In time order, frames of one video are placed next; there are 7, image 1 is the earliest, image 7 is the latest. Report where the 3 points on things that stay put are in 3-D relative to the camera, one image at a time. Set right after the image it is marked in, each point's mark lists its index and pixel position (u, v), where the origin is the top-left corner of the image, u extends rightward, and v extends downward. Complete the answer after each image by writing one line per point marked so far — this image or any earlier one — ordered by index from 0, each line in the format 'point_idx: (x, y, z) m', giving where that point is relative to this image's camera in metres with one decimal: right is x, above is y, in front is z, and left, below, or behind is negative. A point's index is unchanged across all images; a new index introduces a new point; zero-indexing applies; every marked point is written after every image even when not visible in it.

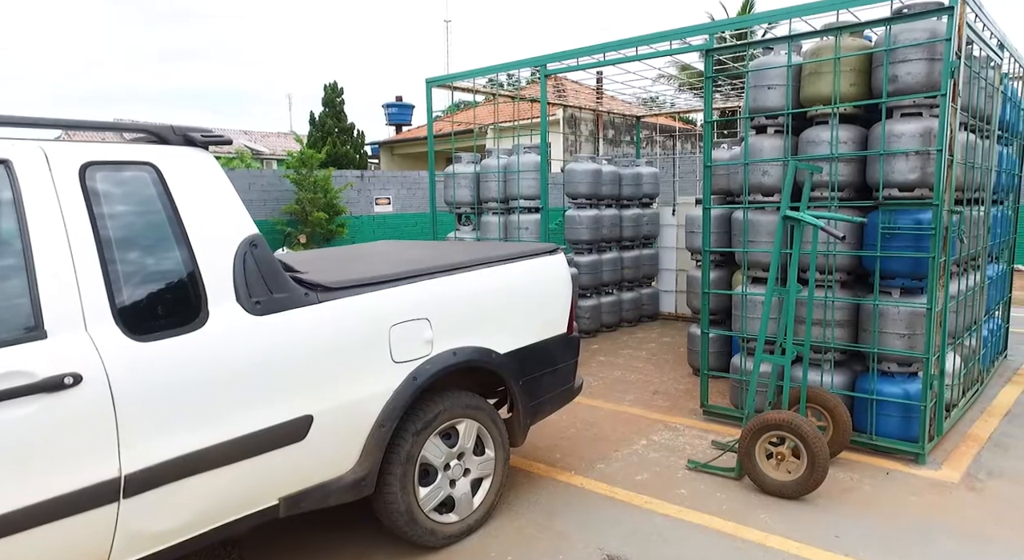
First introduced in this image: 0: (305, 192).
0: (-3.5, +1.5, +12.5) m
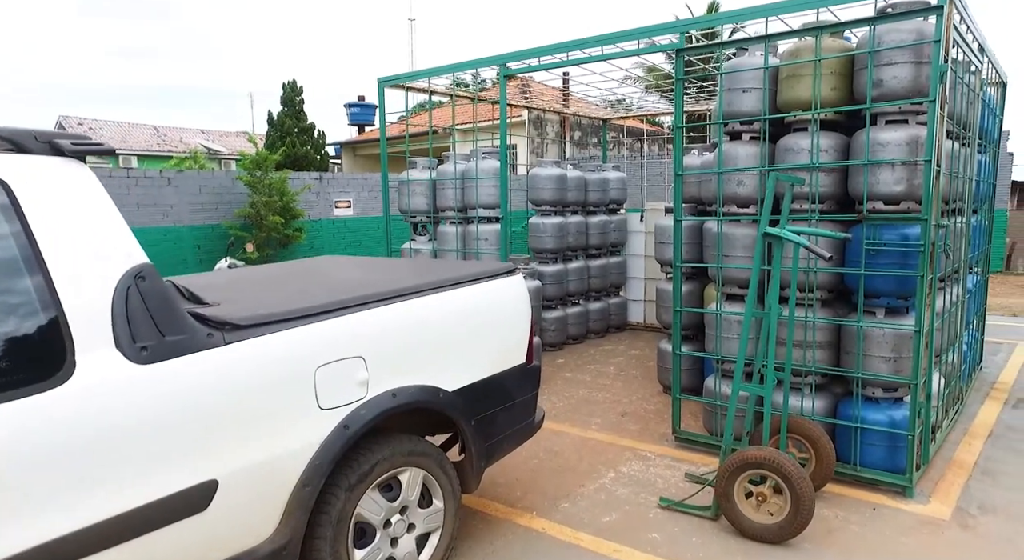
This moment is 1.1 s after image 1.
0: (-4.1, +1.4, +11.9) m
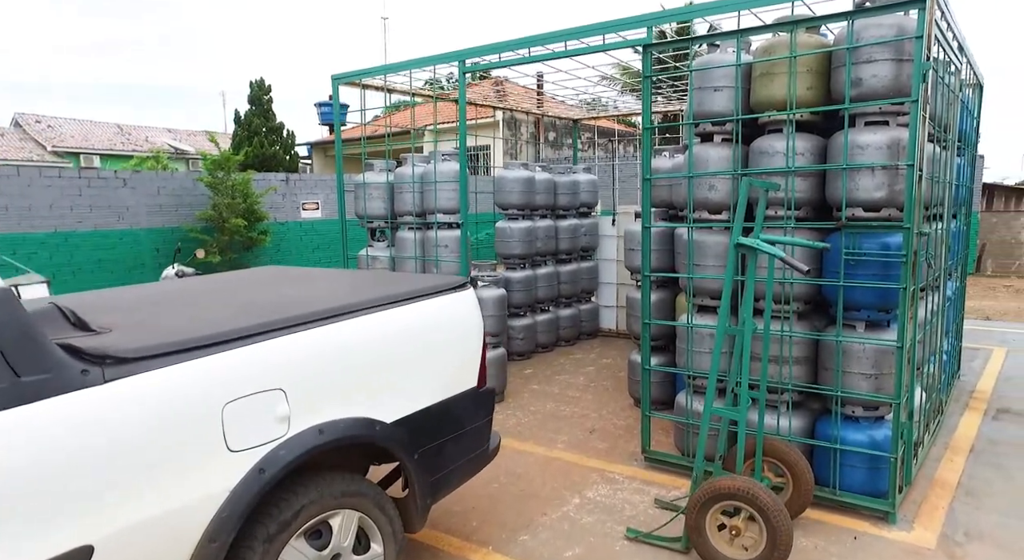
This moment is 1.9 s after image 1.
0: (-4.6, +1.3, +11.5) m
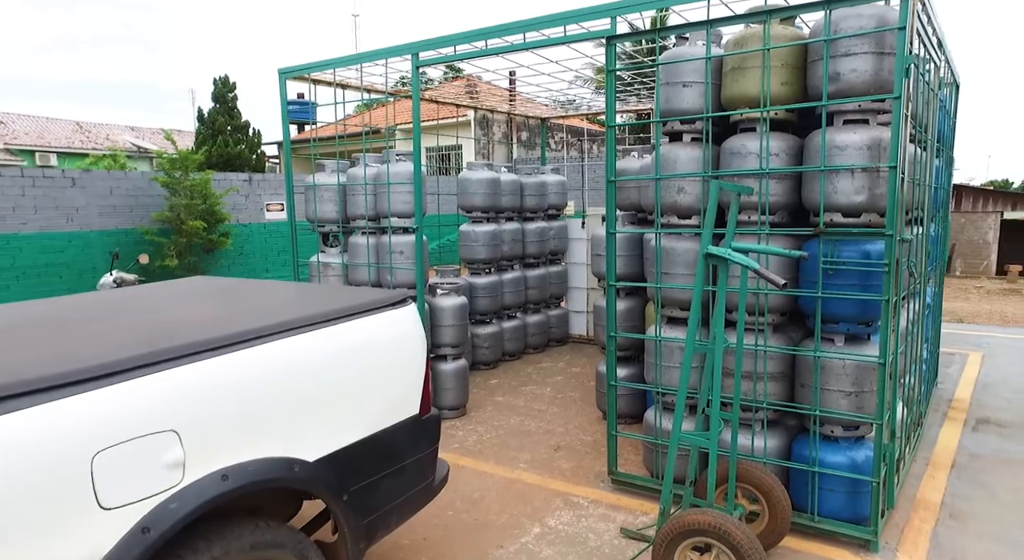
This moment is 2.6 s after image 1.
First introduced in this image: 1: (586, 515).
0: (-5.1, +1.3, +11.0) m
1: (+0.4, -1.3, +3.8) m
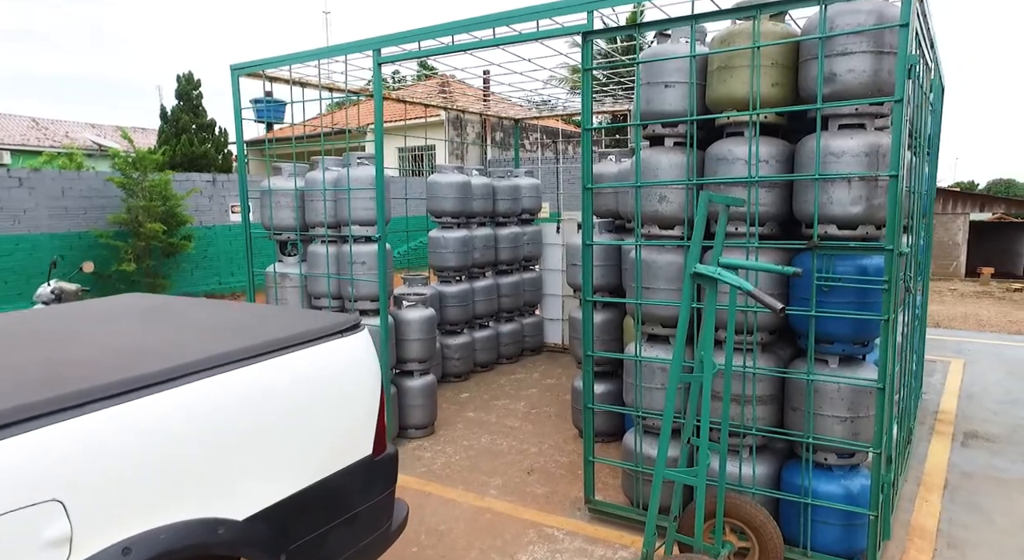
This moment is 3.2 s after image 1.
0: (-5.5, +1.2, +10.5) m
1: (+0.2, -1.3, +3.5) m
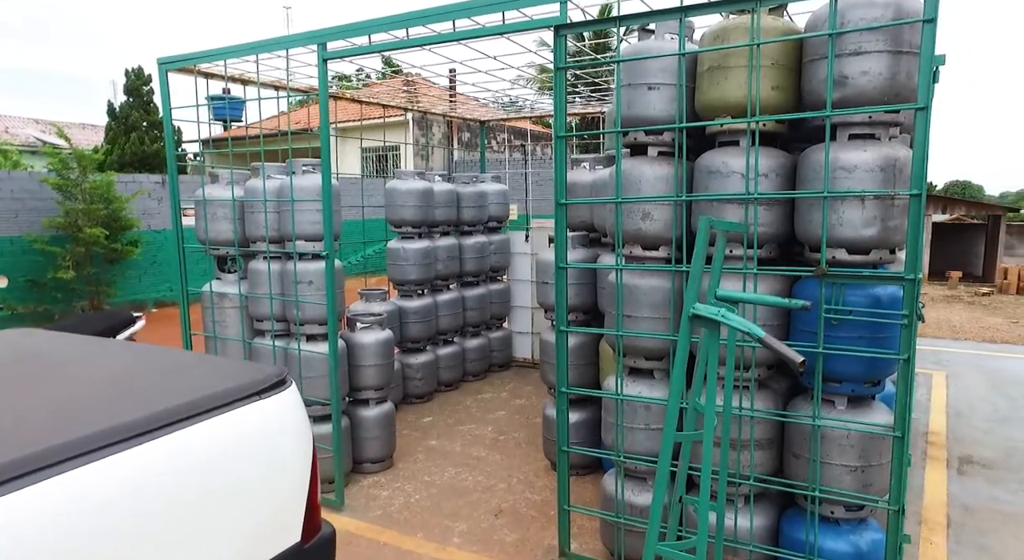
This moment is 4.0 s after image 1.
0: (-6.0, +1.0, +9.8) m
1: (+0.1, -1.5, +3.1) m
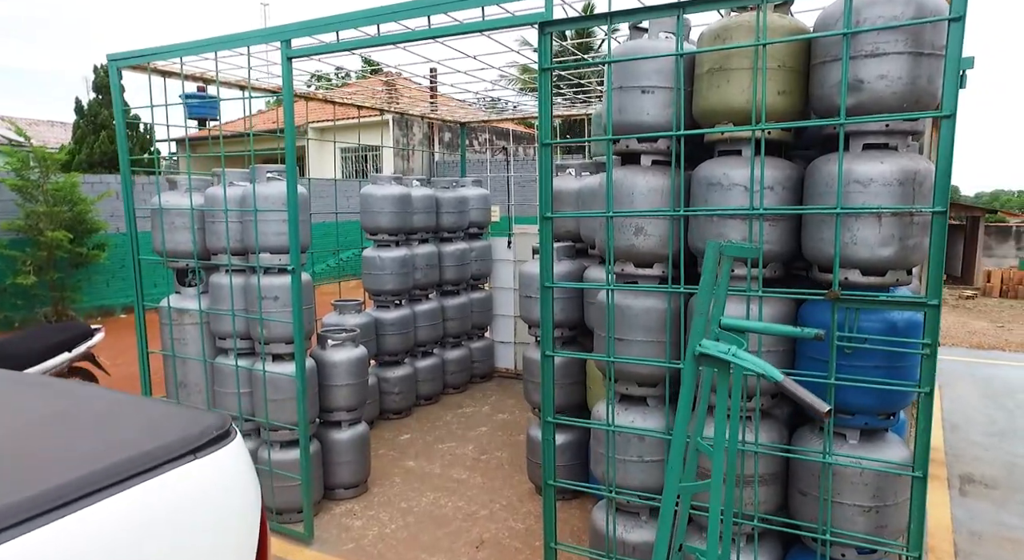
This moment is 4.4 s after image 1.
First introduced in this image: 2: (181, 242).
0: (-6.2, +1.0, +9.4) m
1: (0.0, -1.5, +2.8) m
2: (-1.9, +0.2, +4.1) m
